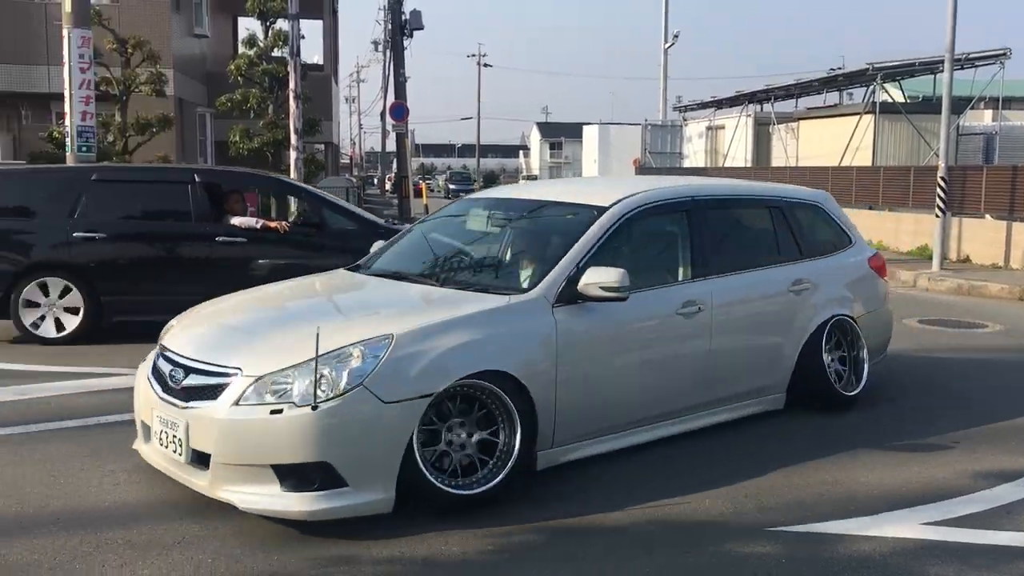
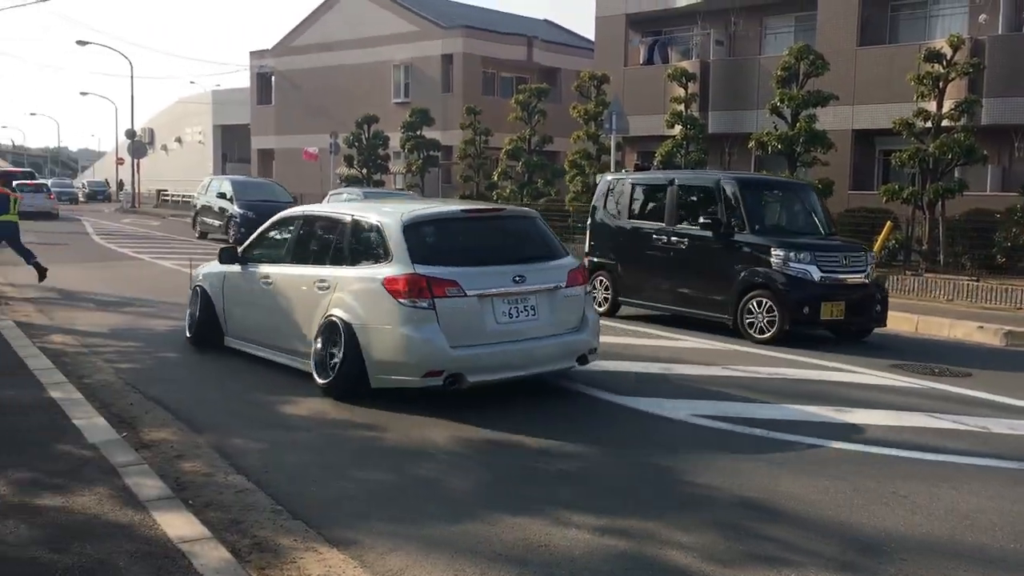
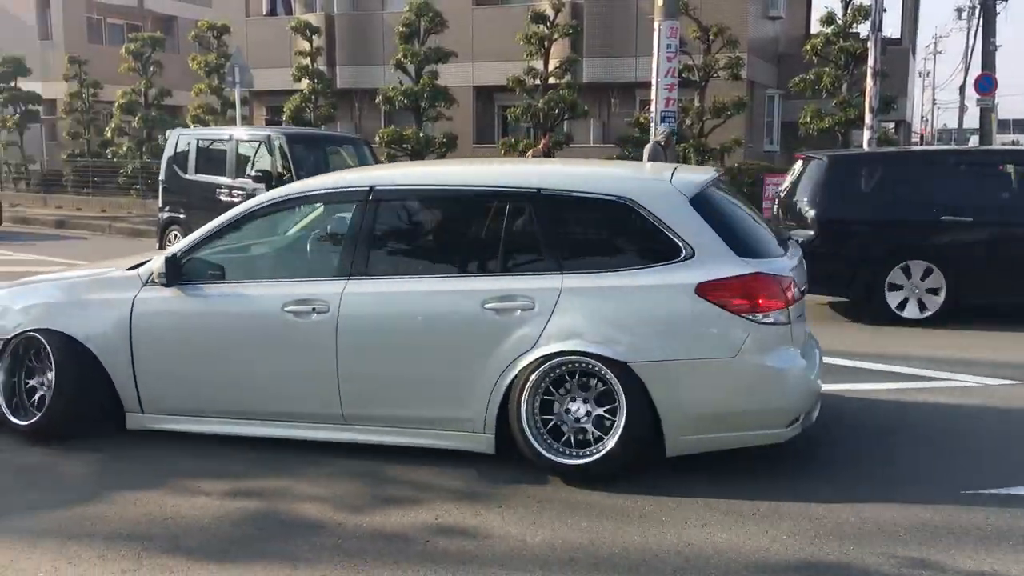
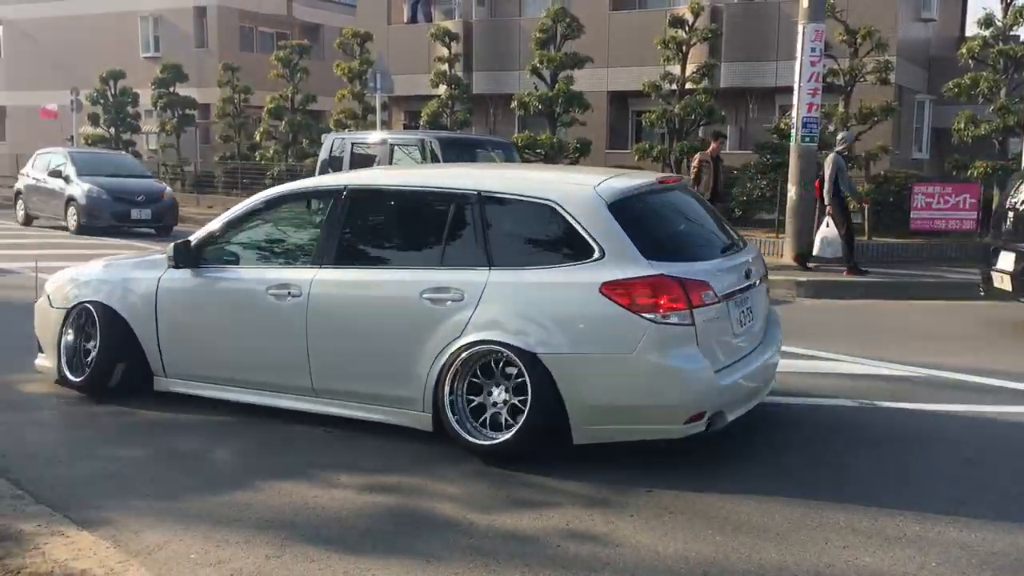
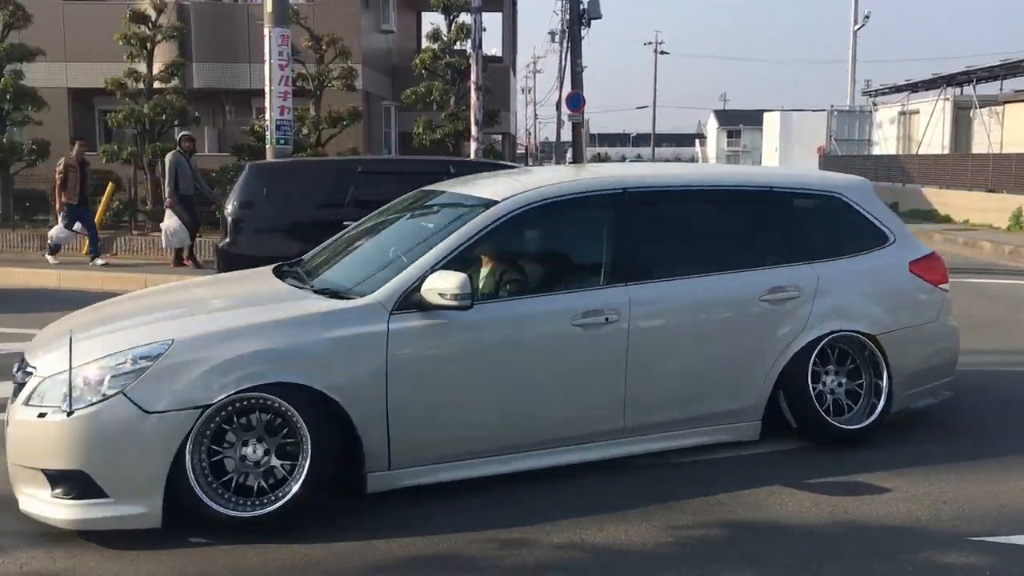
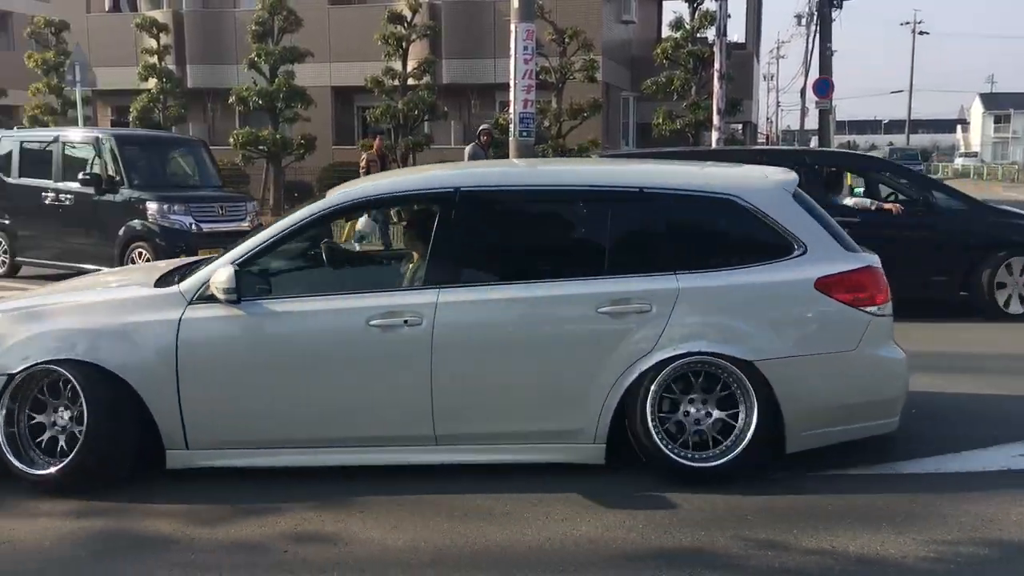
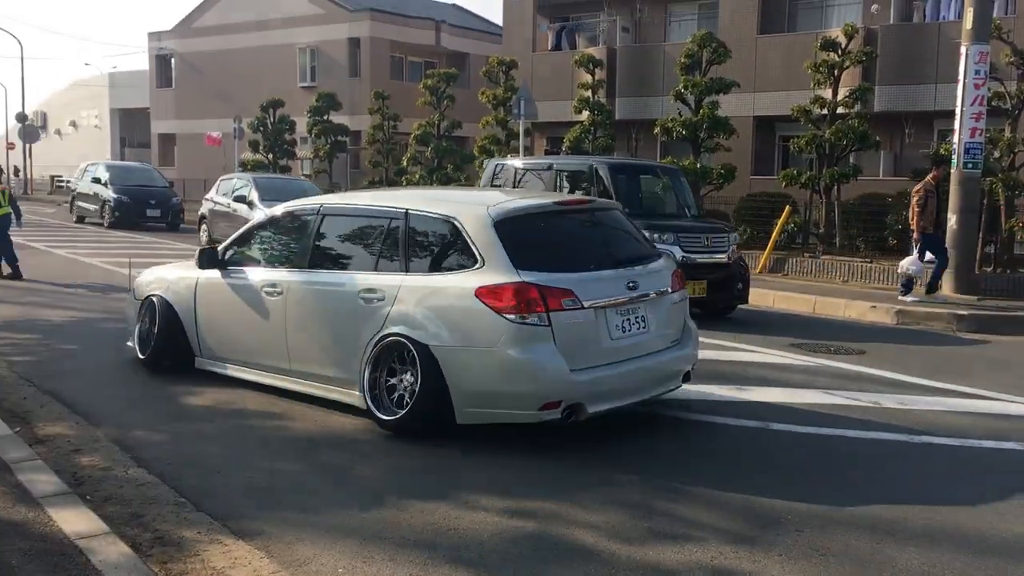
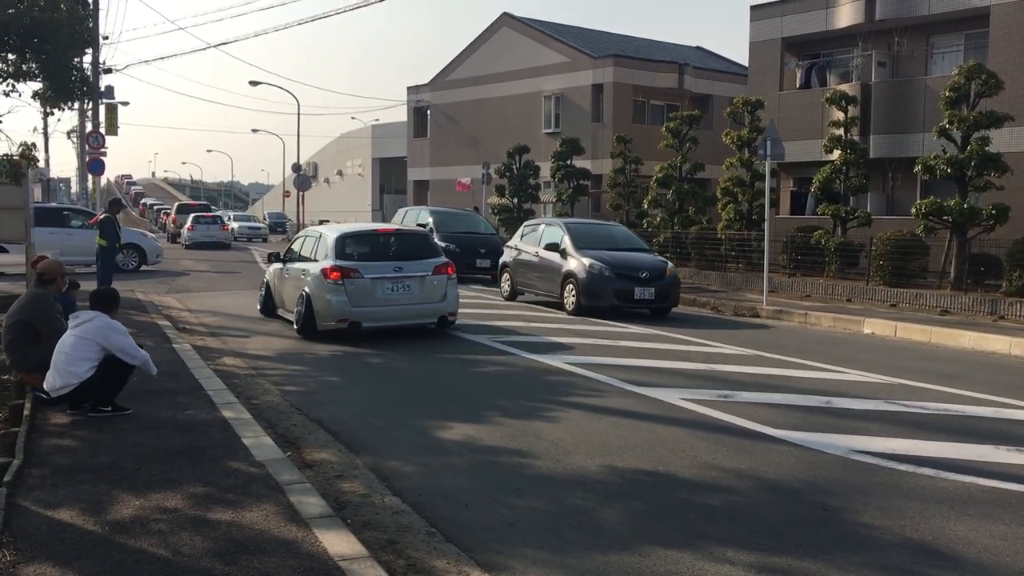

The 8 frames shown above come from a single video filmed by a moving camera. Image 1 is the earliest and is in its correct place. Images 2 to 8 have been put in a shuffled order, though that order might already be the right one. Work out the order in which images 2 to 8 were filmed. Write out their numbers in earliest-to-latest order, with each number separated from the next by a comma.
5, 6, 3, 4, 7, 2, 8
